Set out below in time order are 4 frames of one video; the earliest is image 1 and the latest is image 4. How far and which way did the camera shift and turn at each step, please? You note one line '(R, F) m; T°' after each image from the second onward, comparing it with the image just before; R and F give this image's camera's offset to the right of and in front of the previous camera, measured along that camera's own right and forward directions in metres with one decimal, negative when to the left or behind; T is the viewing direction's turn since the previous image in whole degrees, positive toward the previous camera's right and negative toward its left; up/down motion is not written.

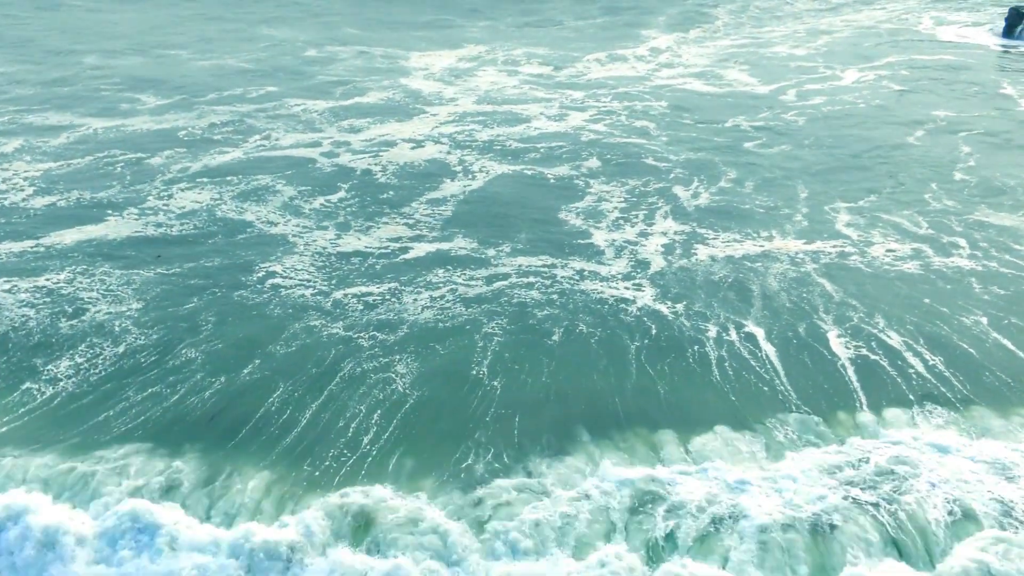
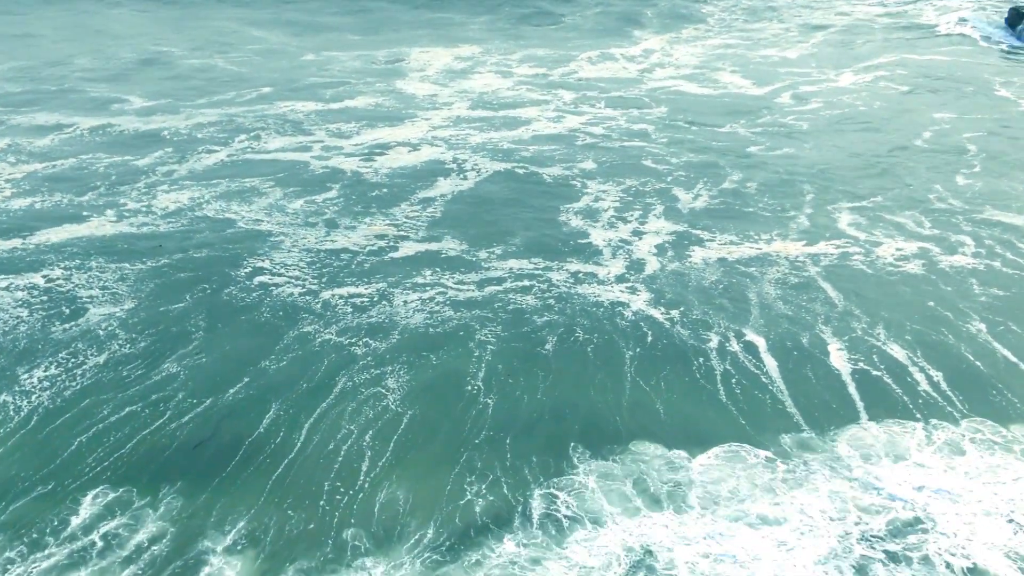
(+0.5, +1.2) m; 0°
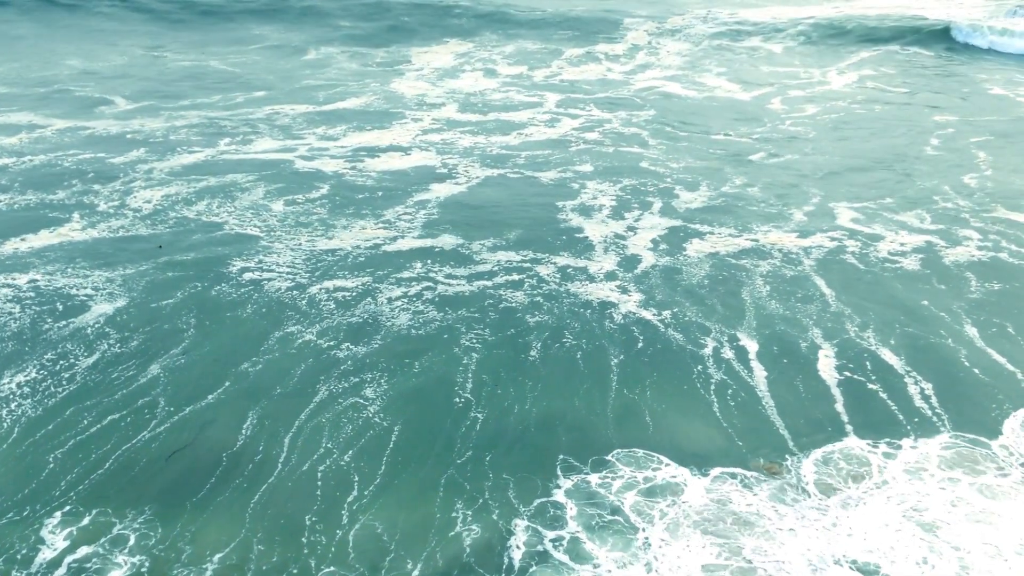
(+0.7, +1.0) m; 0°
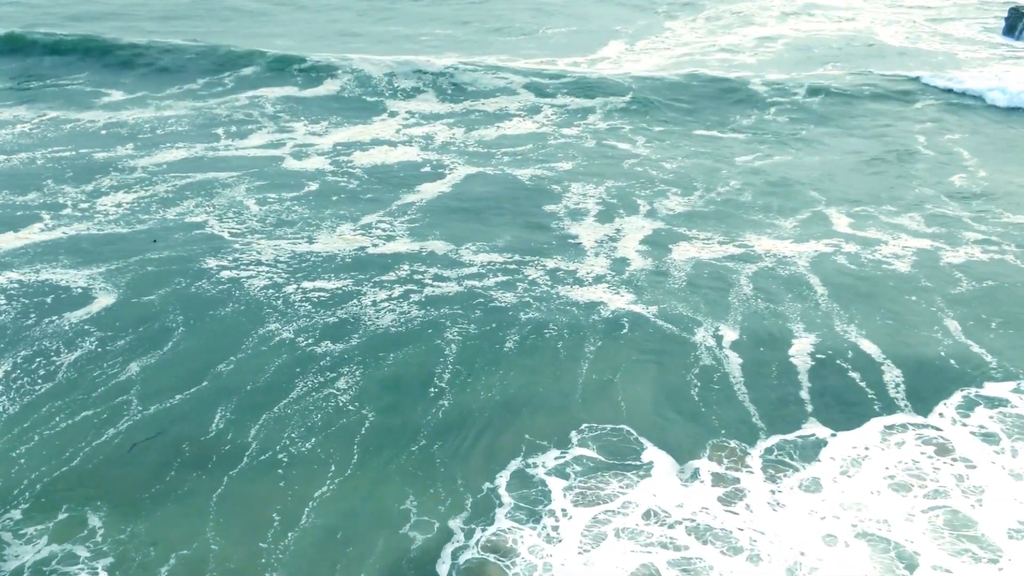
(+1.1, +0.9) m; 0°
